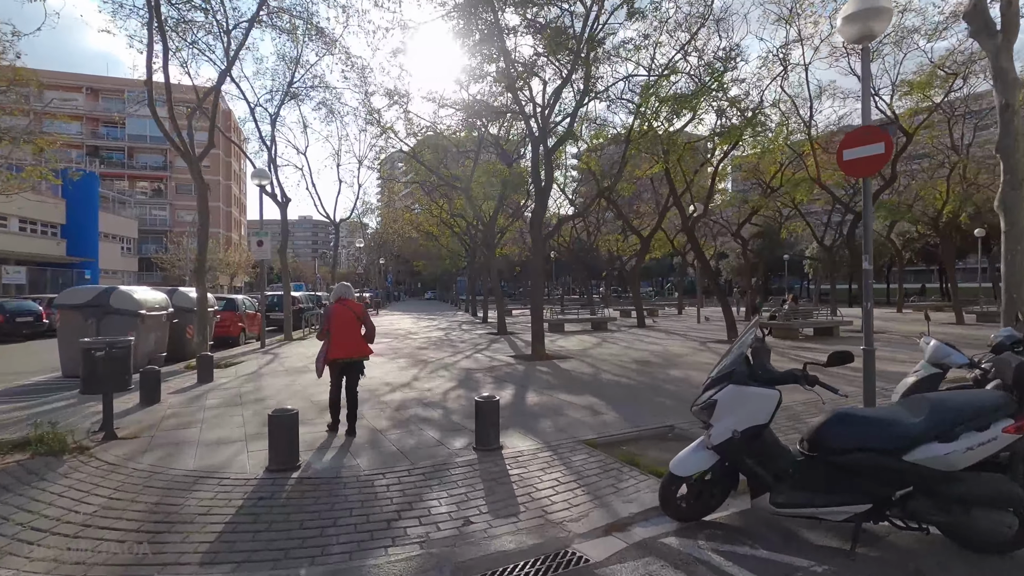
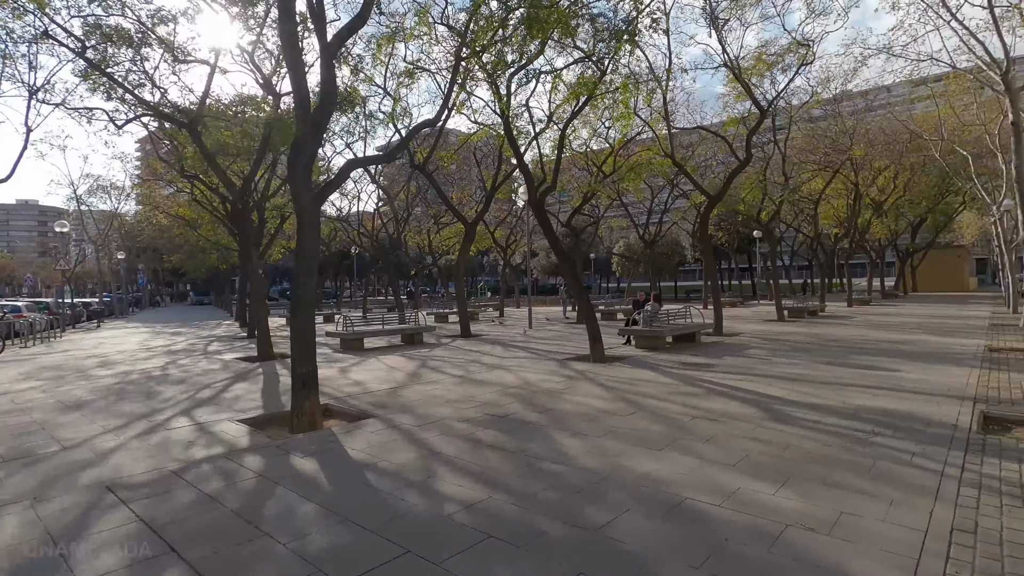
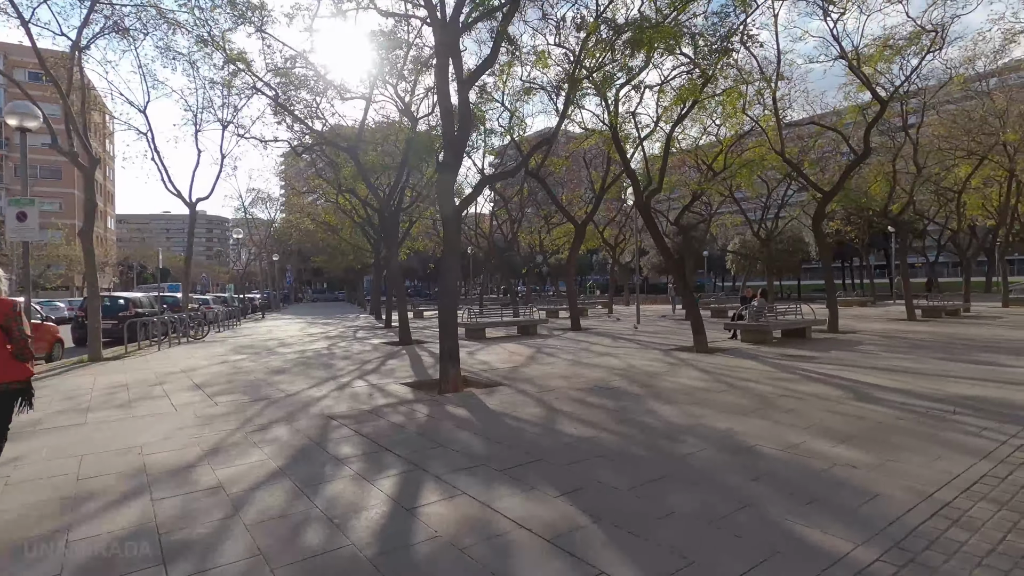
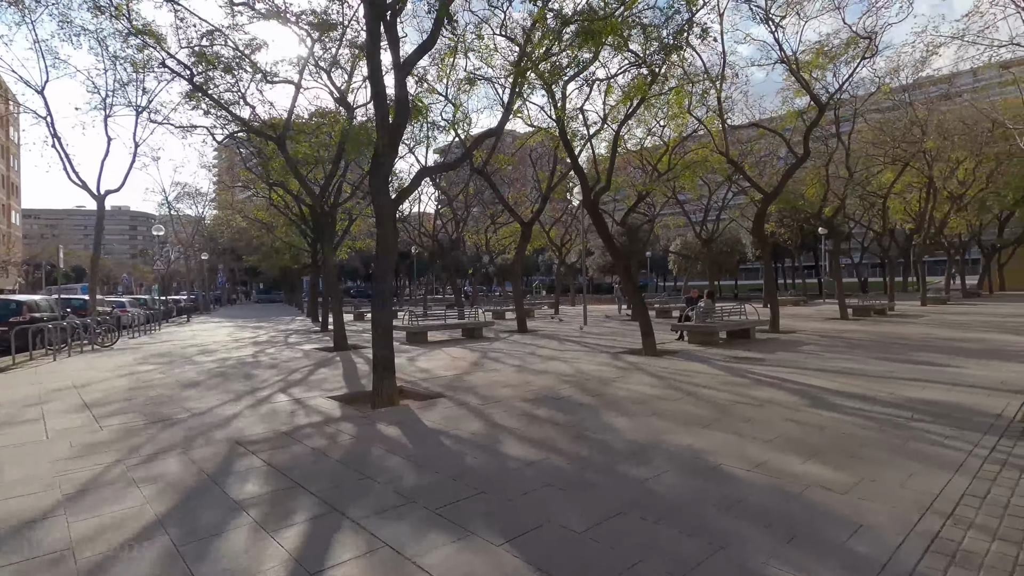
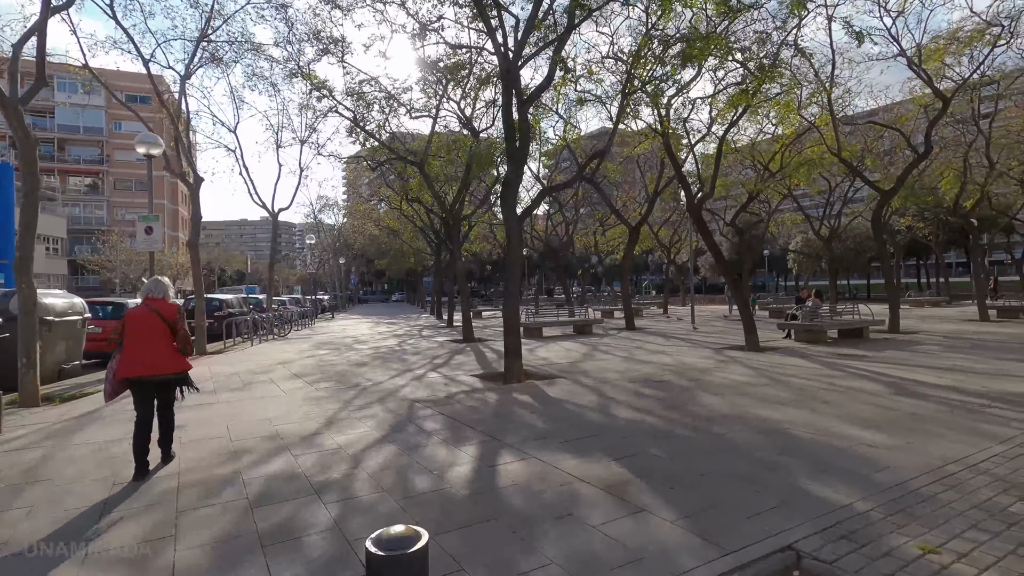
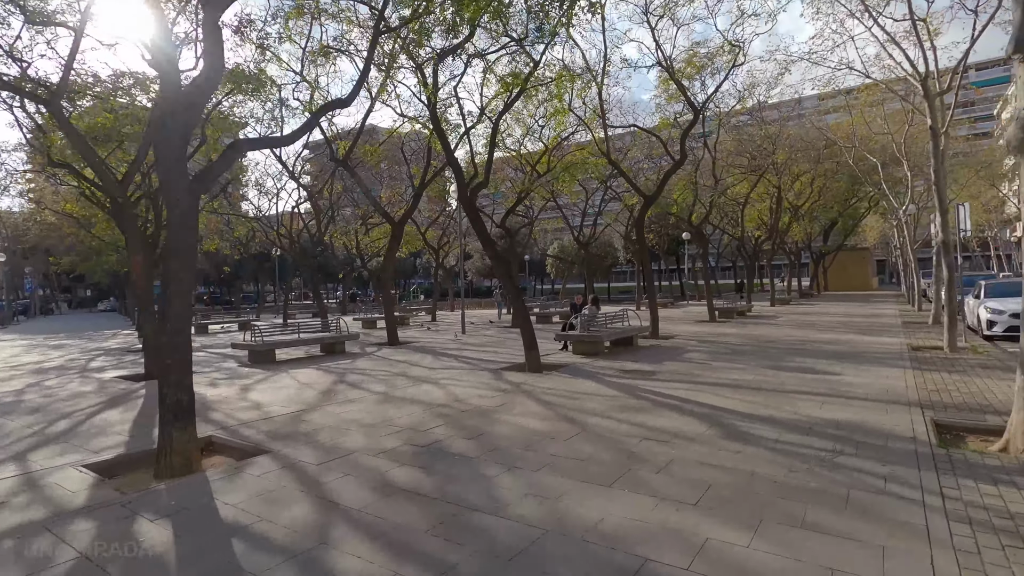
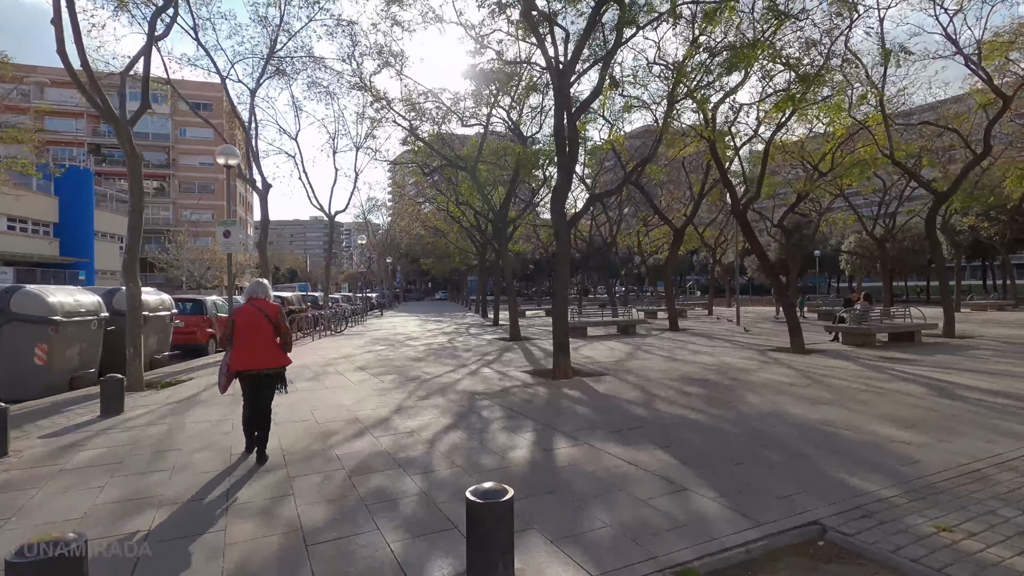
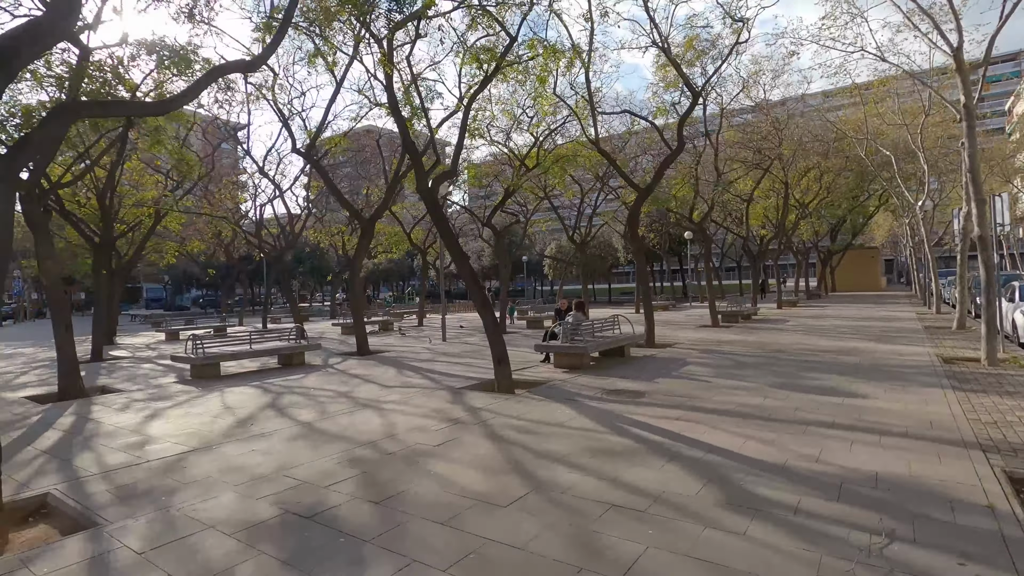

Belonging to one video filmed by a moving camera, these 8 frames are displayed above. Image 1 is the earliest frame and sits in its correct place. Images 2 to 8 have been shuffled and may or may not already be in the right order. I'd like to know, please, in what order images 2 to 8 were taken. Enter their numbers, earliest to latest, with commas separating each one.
7, 5, 3, 4, 2, 6, 8
